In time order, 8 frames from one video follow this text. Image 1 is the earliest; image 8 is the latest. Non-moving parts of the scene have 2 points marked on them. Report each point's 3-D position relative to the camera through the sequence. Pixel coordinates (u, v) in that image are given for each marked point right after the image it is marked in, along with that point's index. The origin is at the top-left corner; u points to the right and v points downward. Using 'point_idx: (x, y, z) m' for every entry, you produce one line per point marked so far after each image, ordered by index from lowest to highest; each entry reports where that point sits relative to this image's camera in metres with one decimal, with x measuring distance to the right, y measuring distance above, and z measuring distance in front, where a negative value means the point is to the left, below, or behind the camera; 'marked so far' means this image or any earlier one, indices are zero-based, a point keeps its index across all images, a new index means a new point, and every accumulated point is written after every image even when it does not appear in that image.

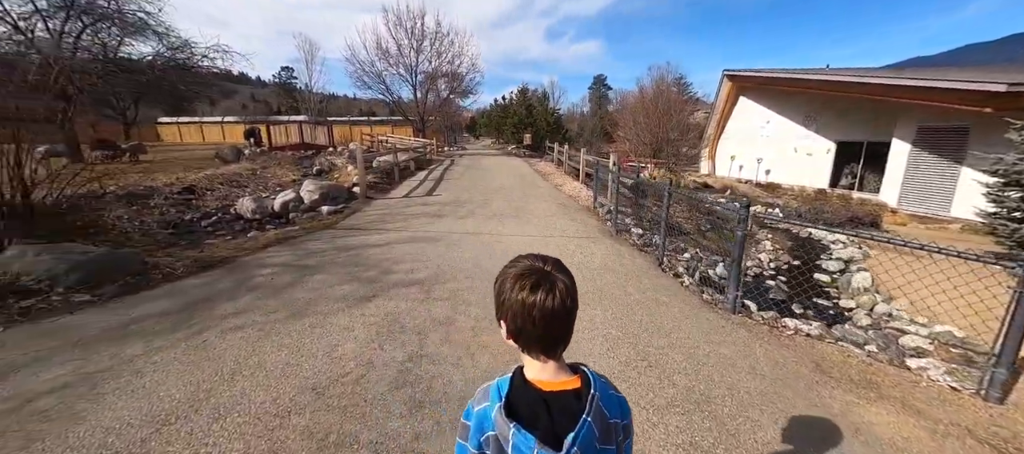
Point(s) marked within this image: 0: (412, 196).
0: (-2.4, +0.7, +9.1) m
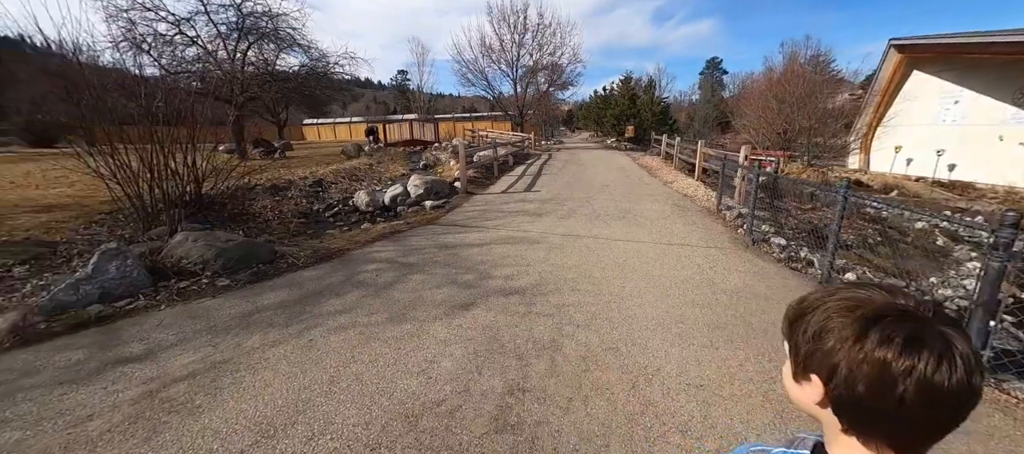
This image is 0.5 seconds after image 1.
0: (0.0, +0.8, +8.9) m
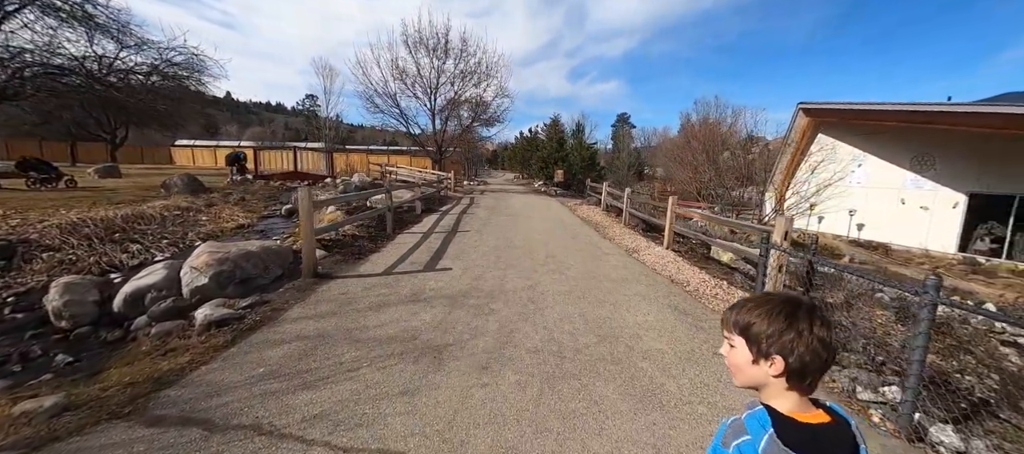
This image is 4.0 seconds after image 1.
0: (-1.6, -0.6, +5.2) m
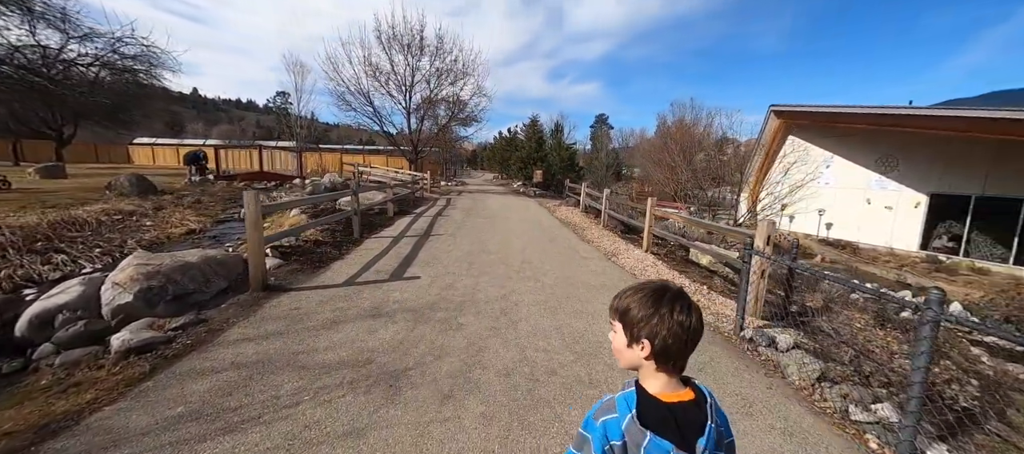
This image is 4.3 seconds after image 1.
0: (-1.9, -0.7, +4.8) m
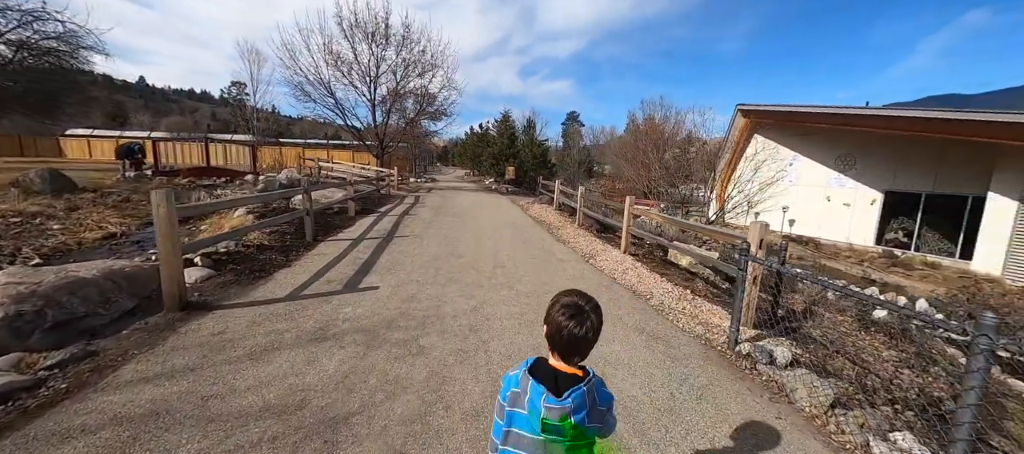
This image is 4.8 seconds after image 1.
0: (-2.2, -0.8, +4.2) m
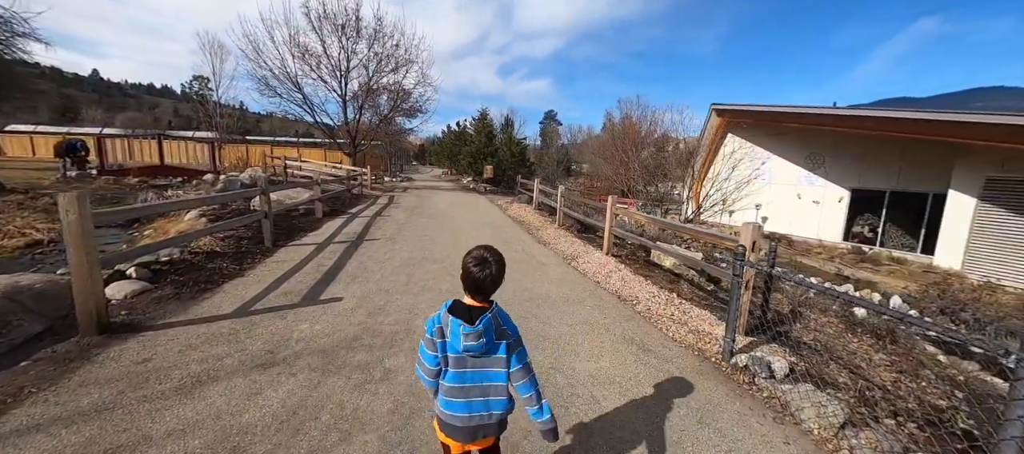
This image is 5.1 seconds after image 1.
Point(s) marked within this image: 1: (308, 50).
0: (-2.4, -0.8, +3.7) m
1: (-8.9, +7.7, +16.8) m
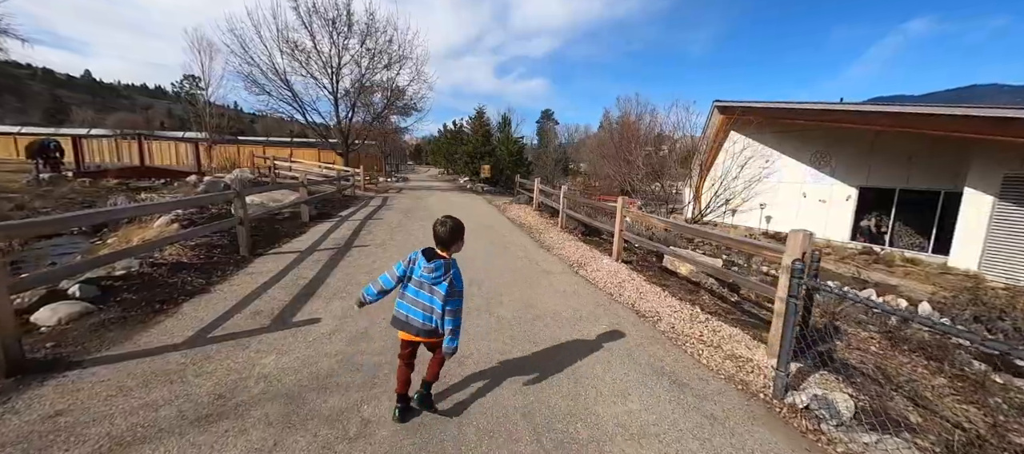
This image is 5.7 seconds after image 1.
0: (-2.4, -0.9, +3.1) m
1: (-9.0, +7.6, +16.1) m
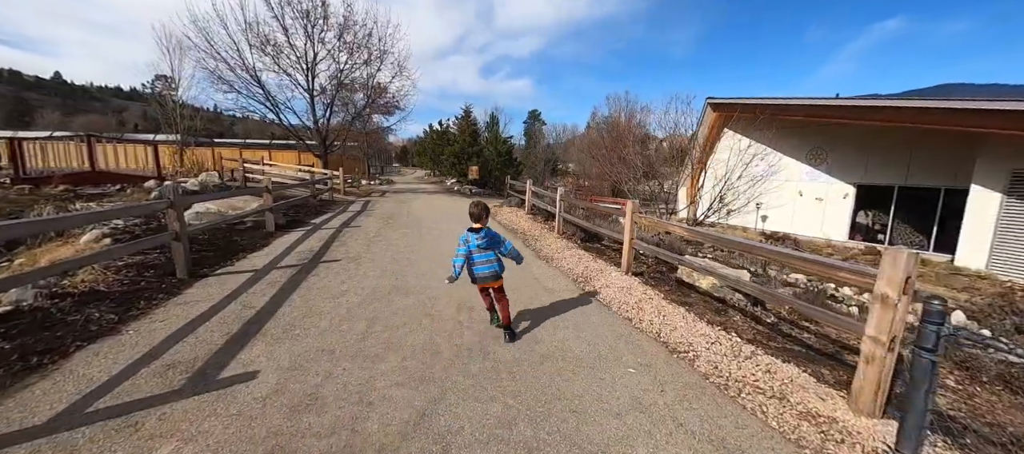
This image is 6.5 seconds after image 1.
0: (-2.4, -1.1, +2.2) m
1: (-9.5, +7.3, +15.0) m
